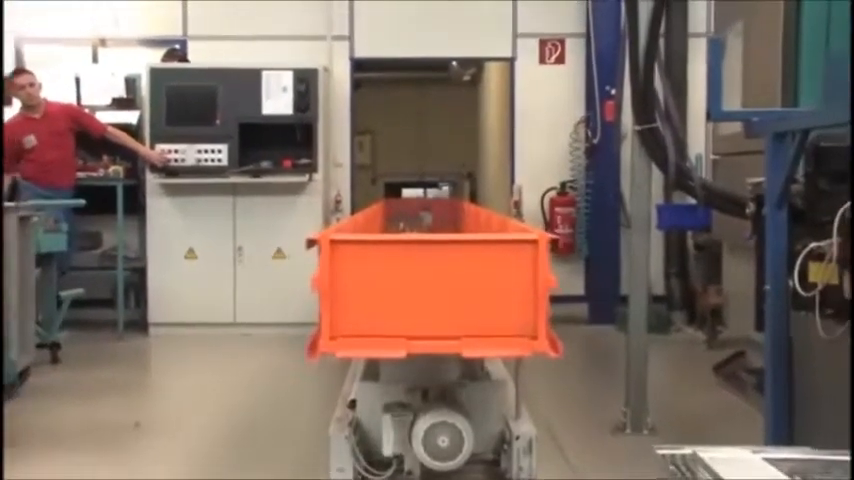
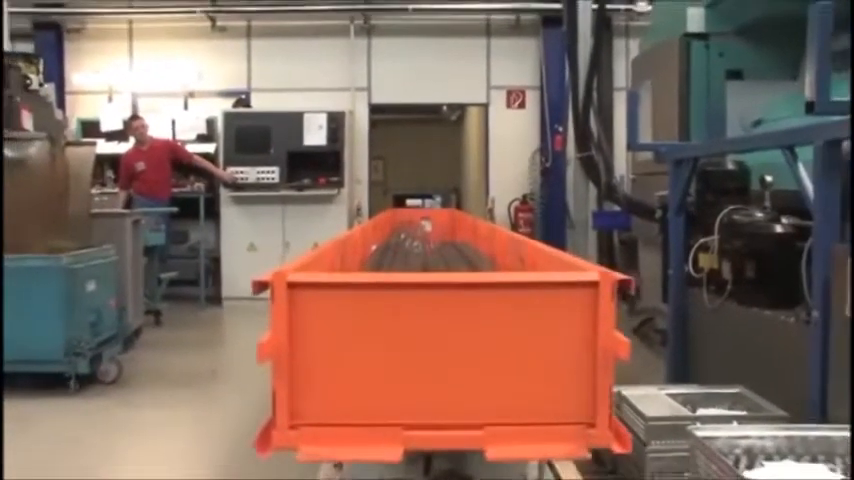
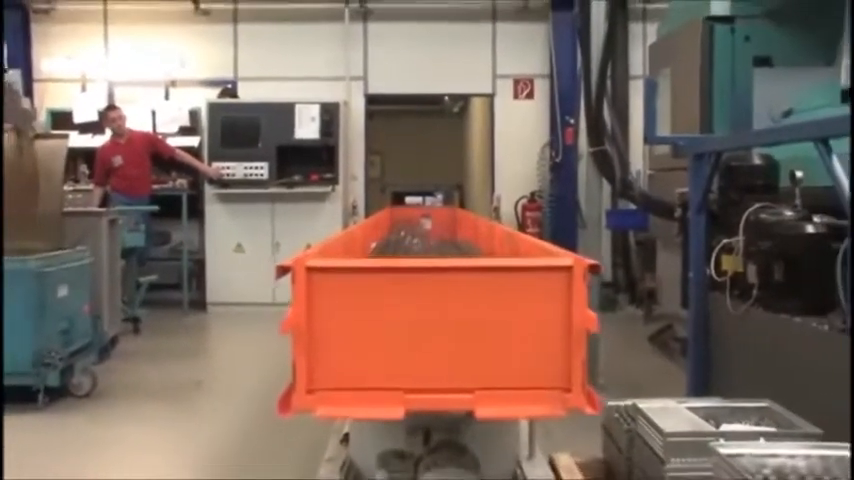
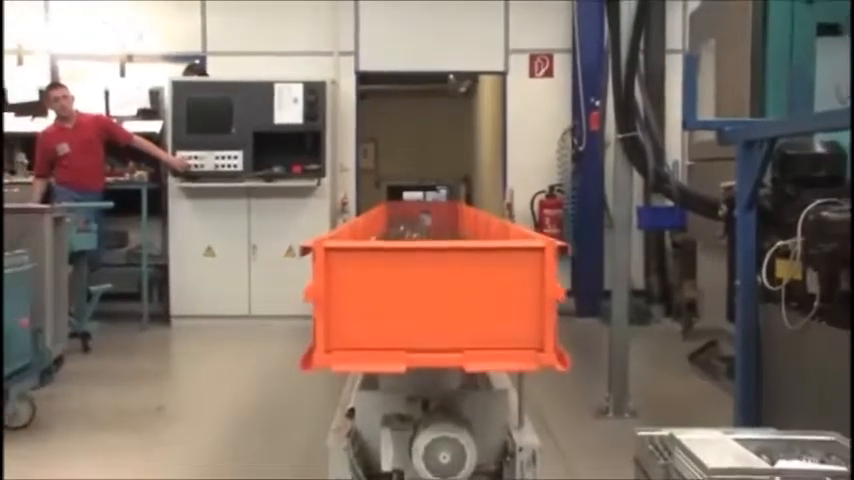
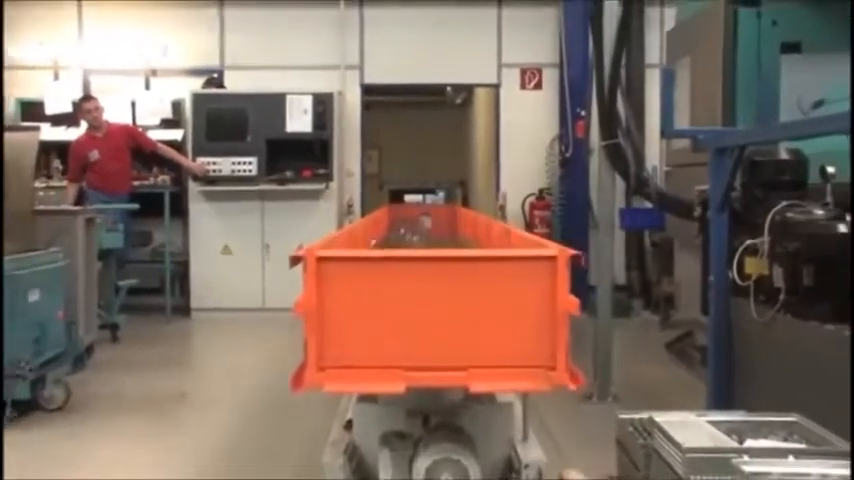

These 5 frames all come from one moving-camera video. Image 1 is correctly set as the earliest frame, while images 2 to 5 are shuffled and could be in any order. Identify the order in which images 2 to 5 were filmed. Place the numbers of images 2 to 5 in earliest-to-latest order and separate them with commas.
4, 5, 3, 2
